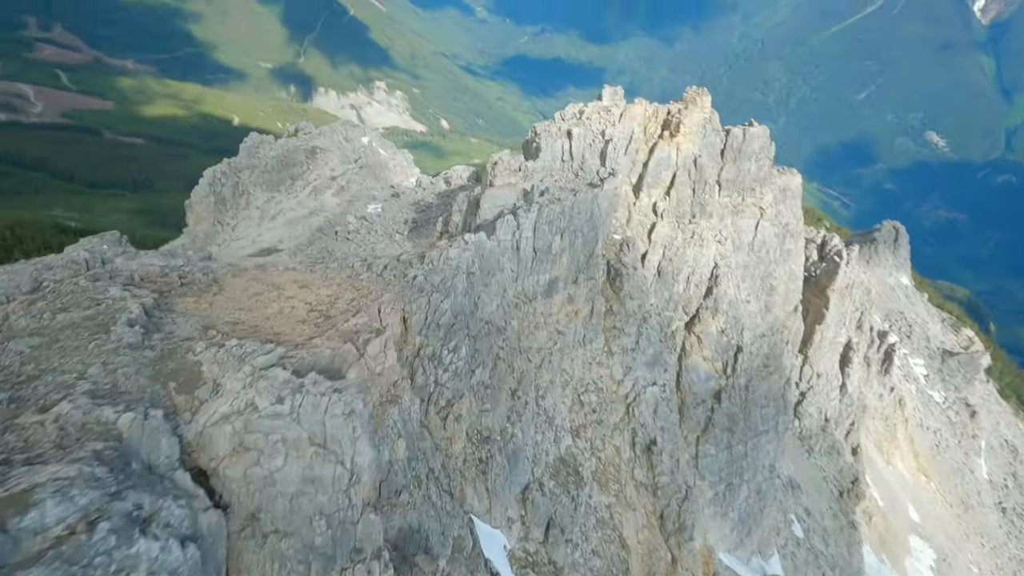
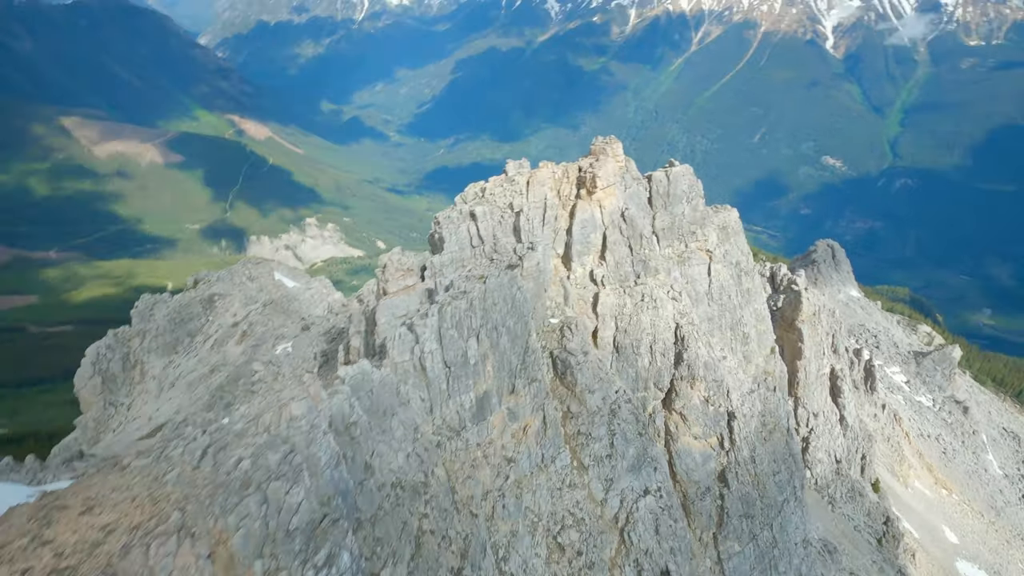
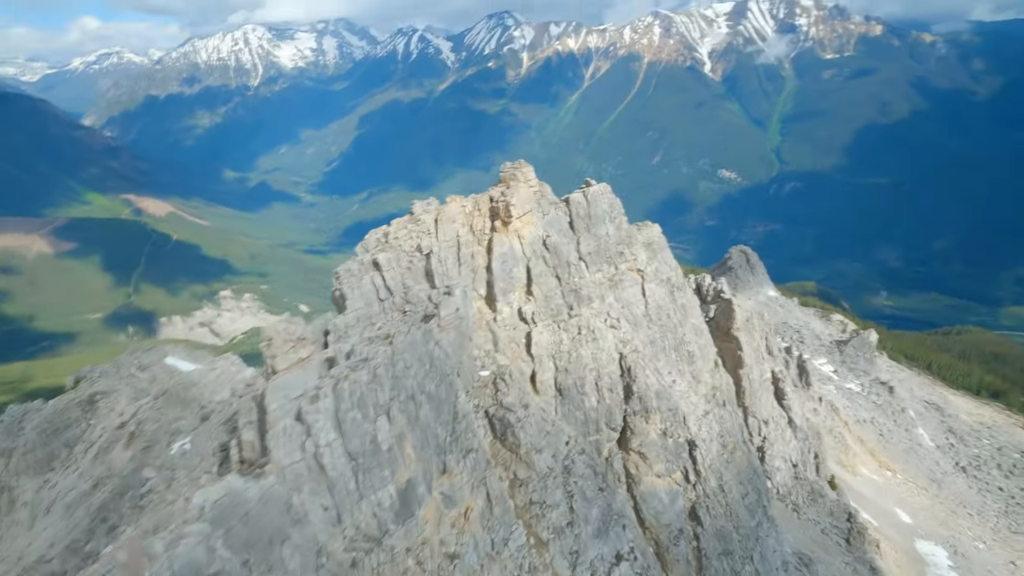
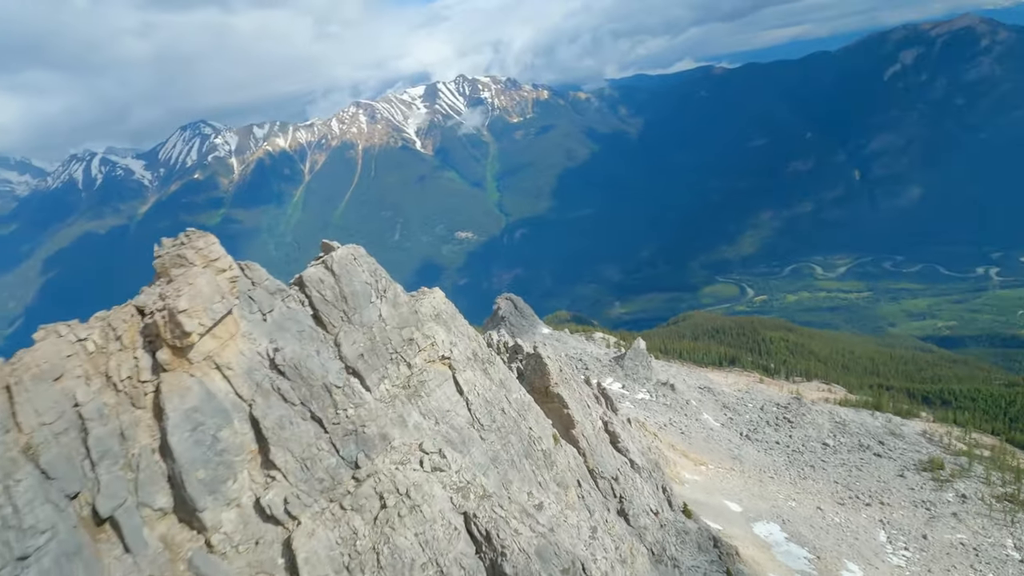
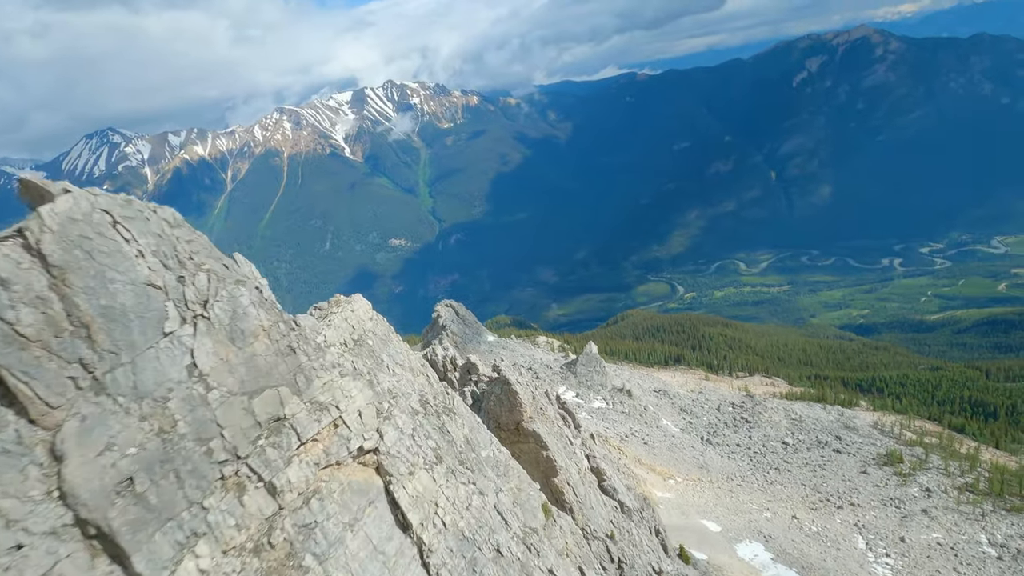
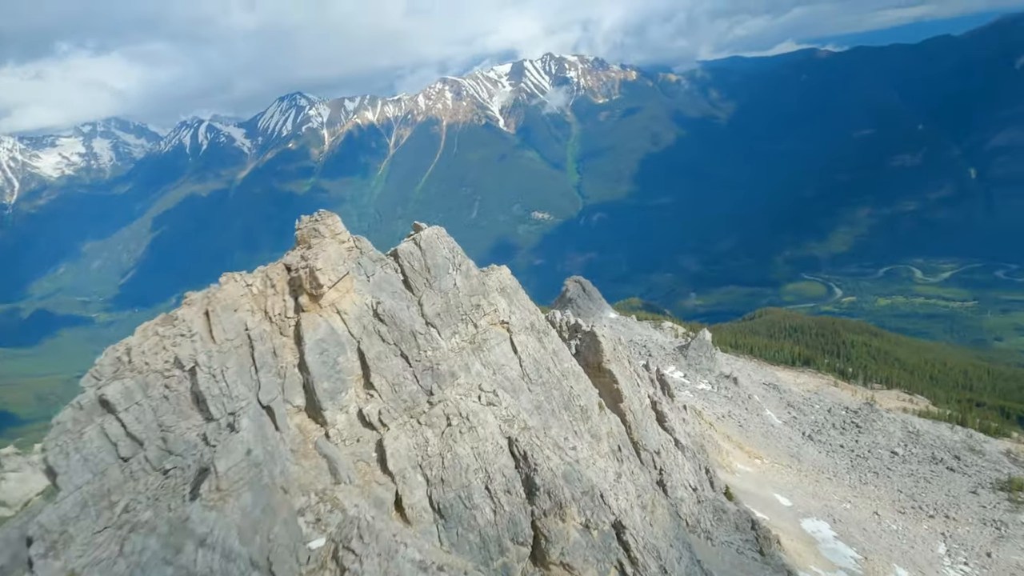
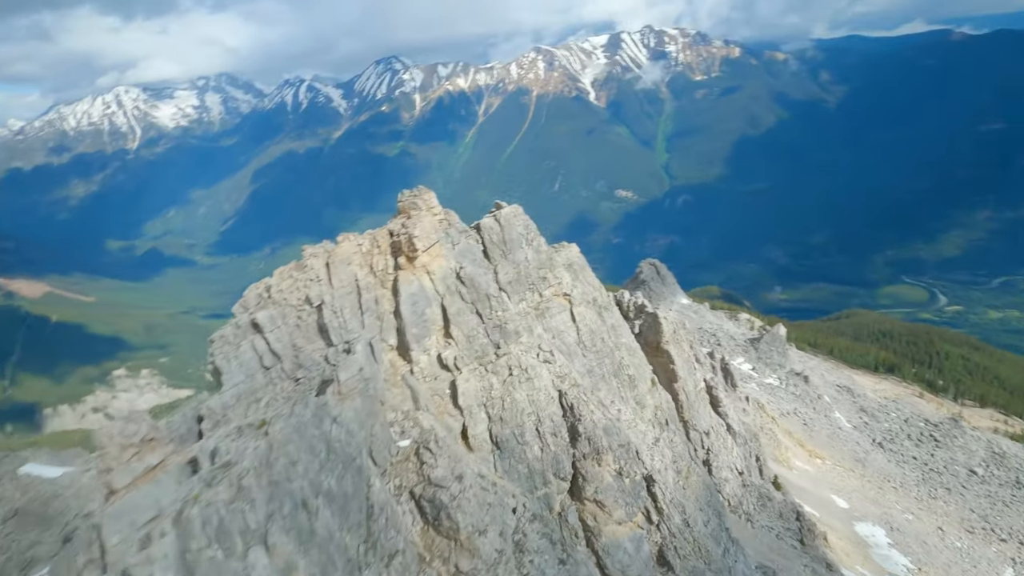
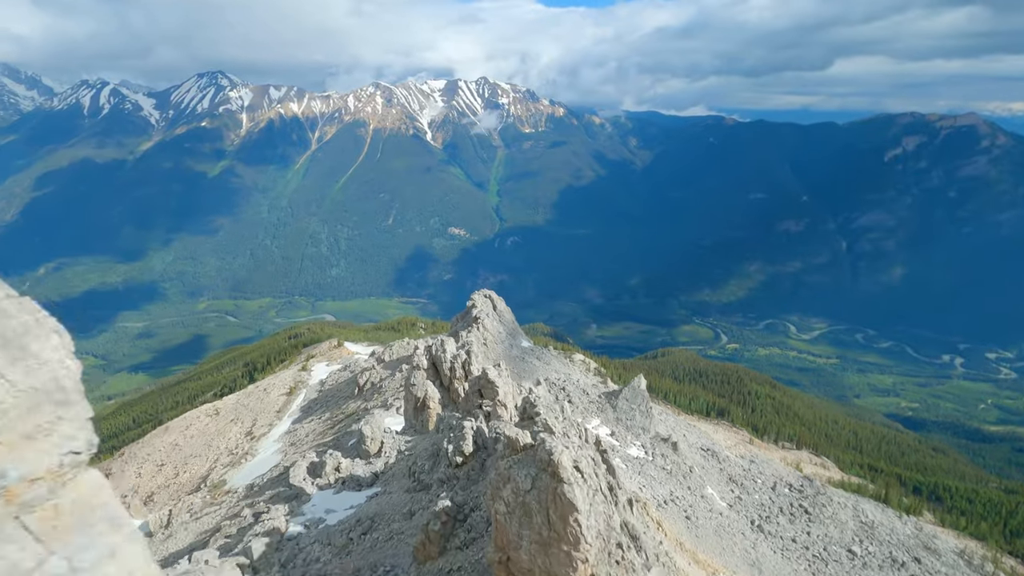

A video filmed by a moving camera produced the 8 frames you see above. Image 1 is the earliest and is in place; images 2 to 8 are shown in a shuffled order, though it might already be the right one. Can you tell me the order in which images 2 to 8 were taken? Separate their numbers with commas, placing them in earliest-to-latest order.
2, 3, 7, 6, 4, 5, 8
